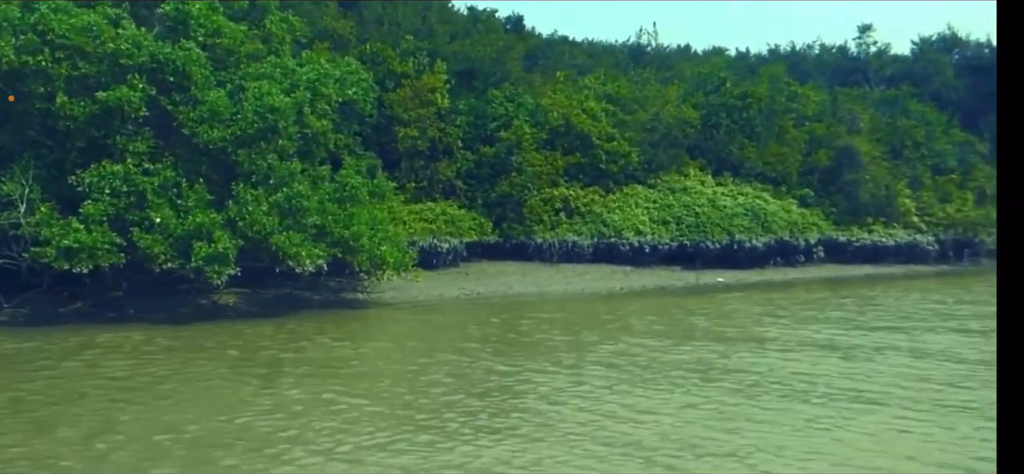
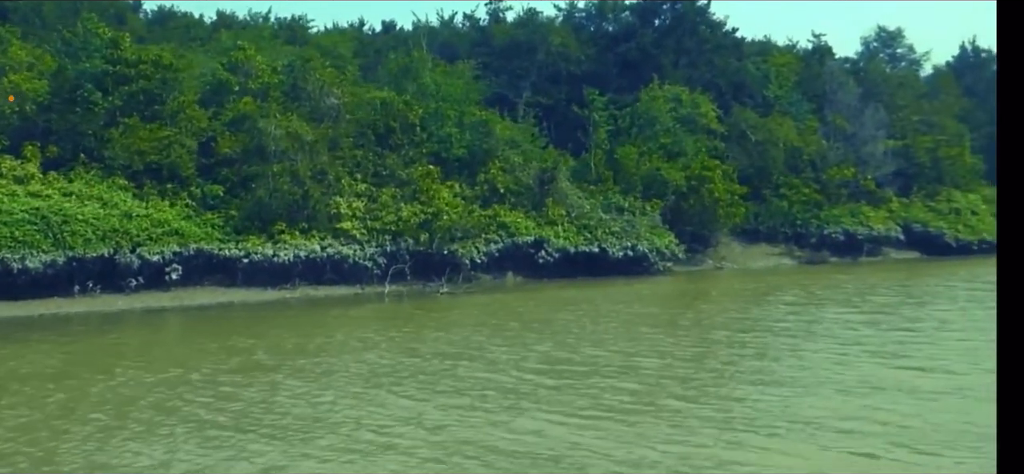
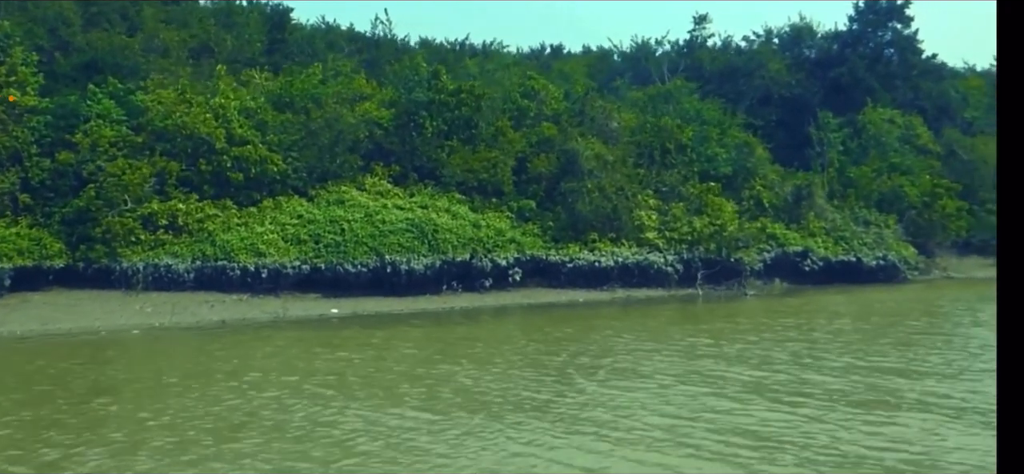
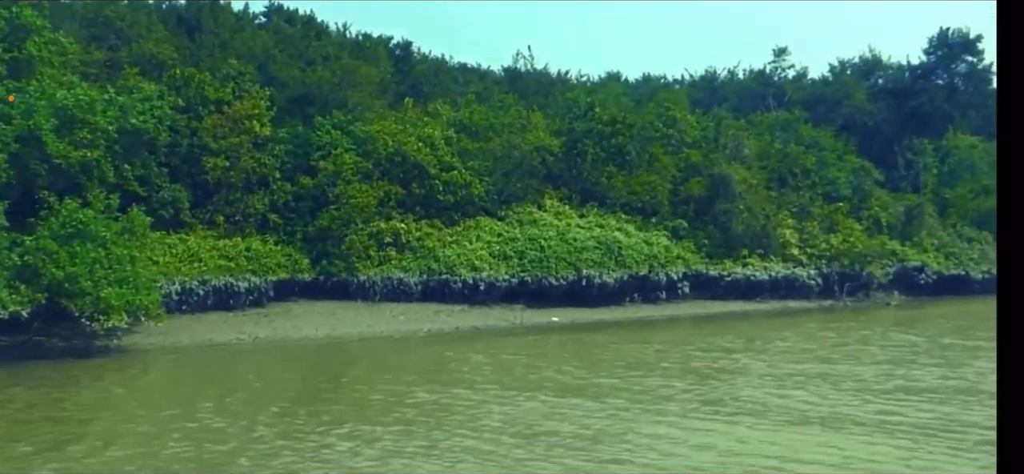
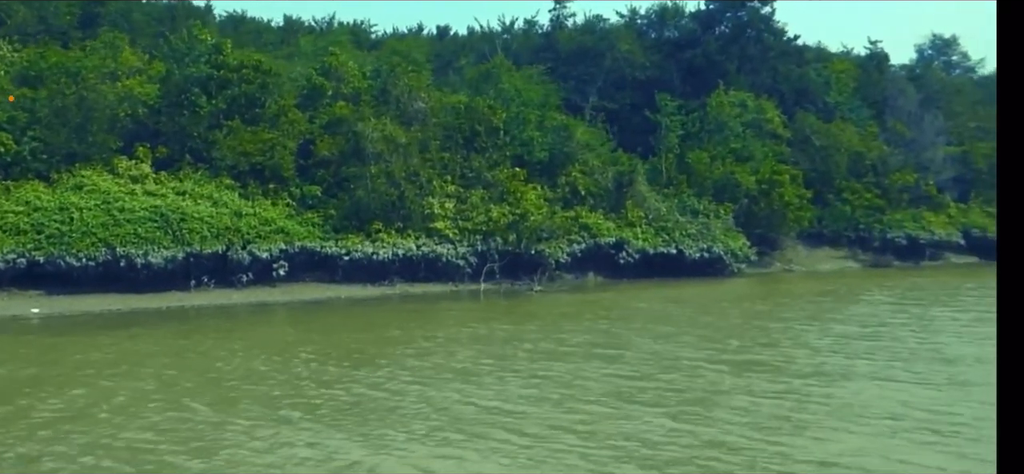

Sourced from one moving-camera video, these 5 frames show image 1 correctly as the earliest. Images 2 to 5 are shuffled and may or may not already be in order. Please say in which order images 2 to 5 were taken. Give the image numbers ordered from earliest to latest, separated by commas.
4, 3, 5, 2
